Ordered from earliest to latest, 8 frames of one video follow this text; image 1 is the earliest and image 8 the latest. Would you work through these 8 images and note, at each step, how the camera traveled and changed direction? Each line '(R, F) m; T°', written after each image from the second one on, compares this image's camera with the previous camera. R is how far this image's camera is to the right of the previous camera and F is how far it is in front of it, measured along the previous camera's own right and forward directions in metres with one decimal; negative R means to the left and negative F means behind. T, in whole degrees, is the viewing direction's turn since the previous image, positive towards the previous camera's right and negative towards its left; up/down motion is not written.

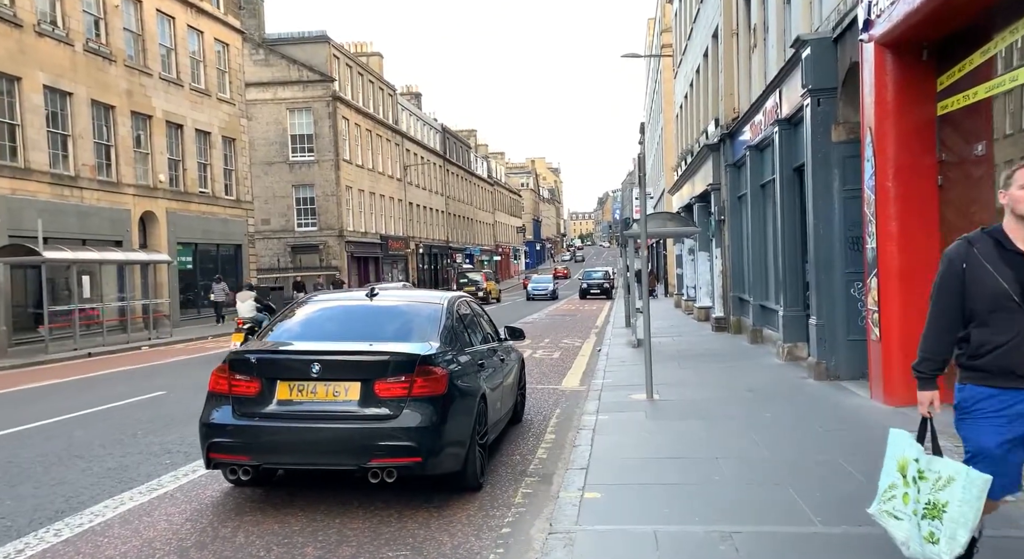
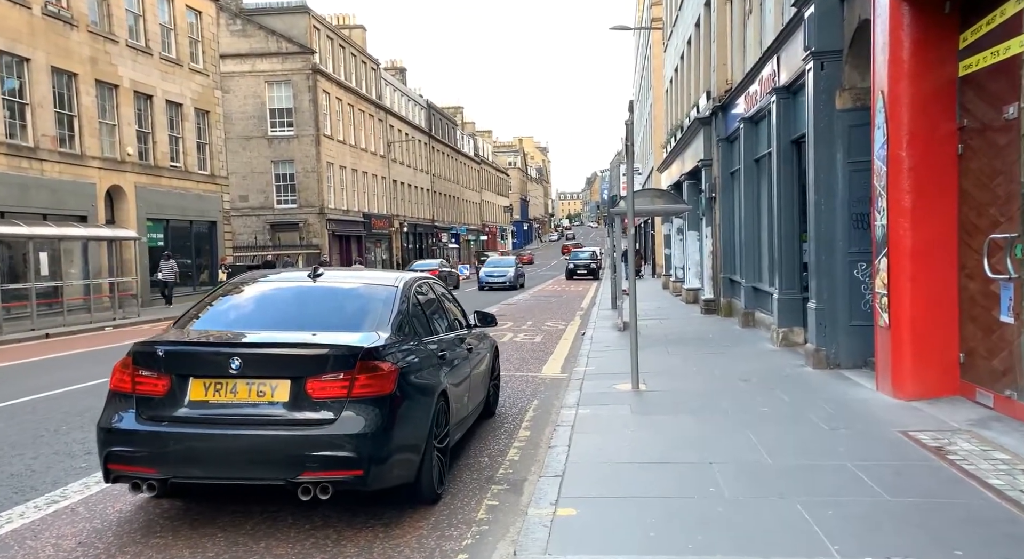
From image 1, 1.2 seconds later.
(+0.1, +0.8) m; +1°
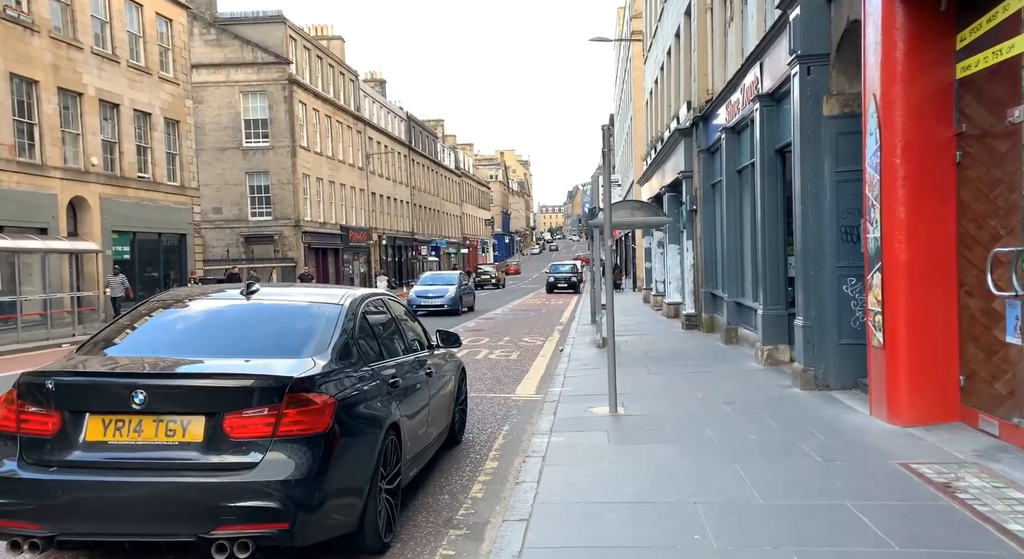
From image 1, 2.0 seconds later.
(+0.1, +0.6) m; +1°
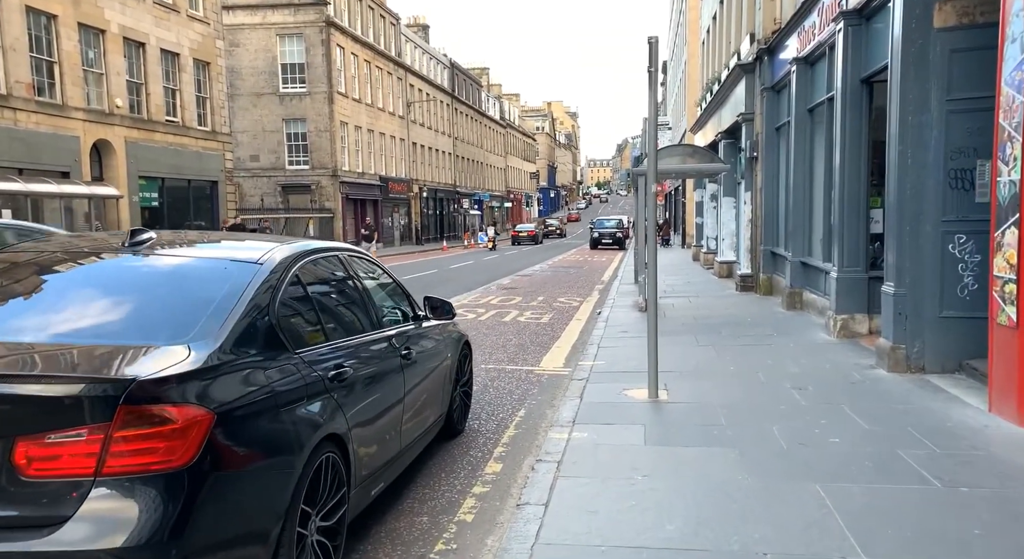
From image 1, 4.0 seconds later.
(+0.2, +1.5) m; -3°
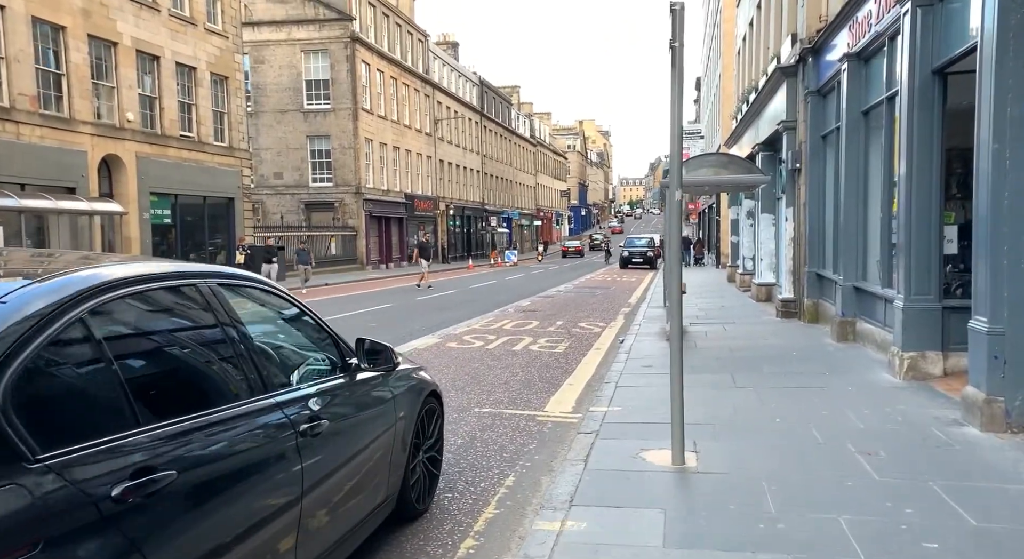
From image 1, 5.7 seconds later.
(+0.3, +1.4) m; -2°
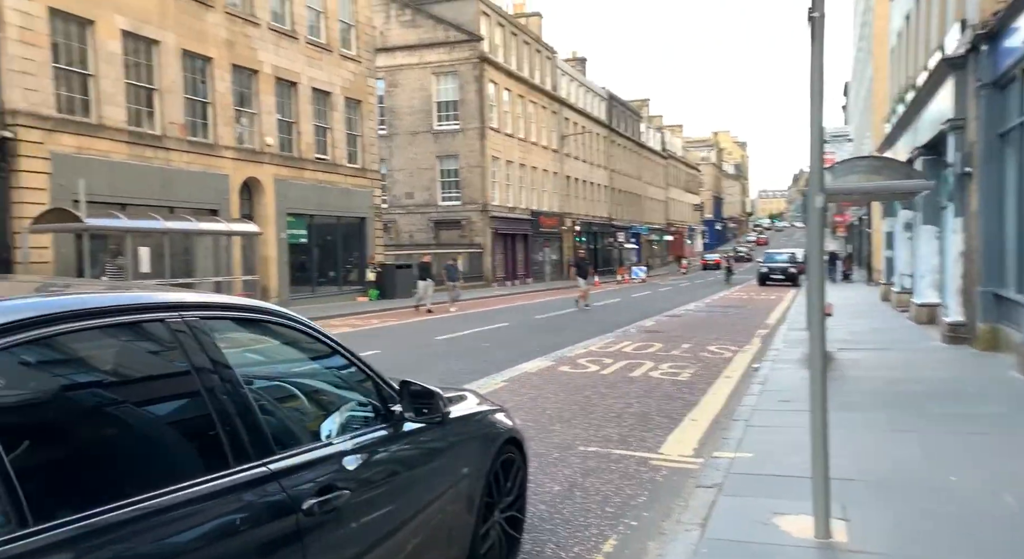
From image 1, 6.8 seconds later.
(+0.2, +0.8) m; -10°
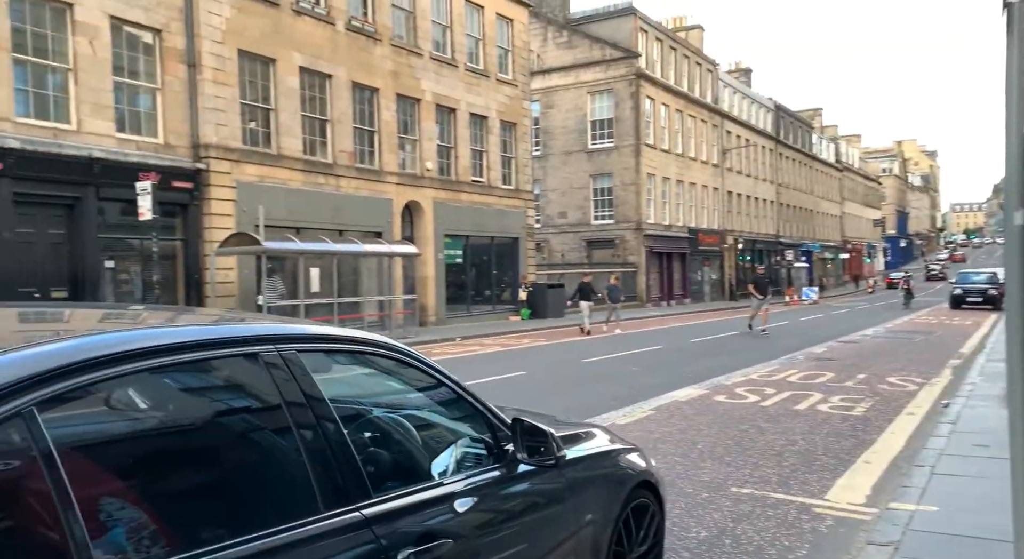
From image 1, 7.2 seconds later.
(+0.1, +0.3) m; -11°
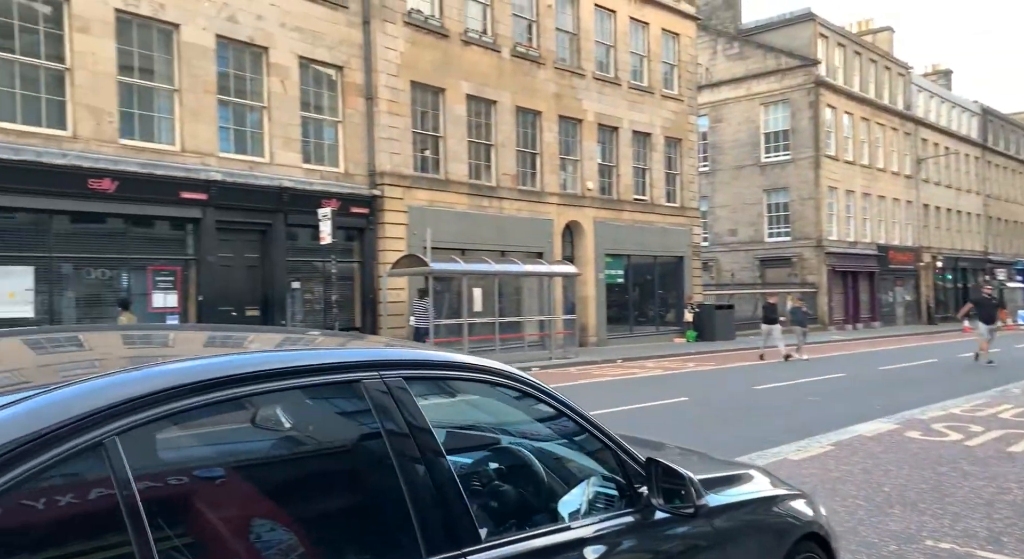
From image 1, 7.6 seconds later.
(+0.1, +0.4) m; -12°
